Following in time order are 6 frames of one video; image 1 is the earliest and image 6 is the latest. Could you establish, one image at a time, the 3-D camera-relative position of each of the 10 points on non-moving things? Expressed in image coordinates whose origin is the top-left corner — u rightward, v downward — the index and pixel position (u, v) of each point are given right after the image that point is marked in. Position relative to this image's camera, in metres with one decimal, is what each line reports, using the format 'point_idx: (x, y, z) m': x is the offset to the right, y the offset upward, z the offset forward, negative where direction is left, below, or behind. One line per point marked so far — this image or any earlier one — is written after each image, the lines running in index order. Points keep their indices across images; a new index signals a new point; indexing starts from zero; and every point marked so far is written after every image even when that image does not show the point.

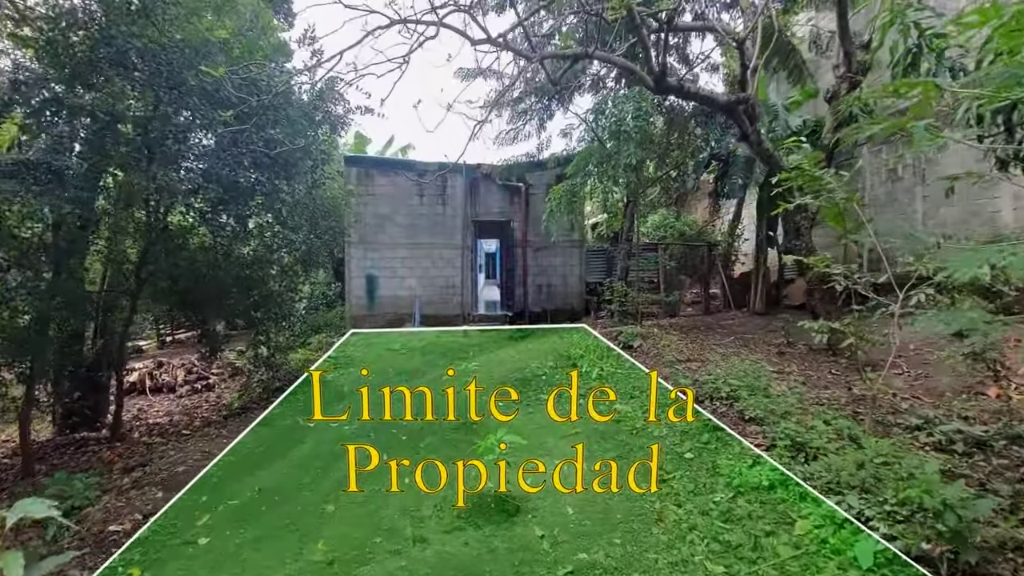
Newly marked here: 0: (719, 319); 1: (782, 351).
0: (+3.1, -0.5, +7.4) m
1: (+2.6, -0.6, +4.9) m
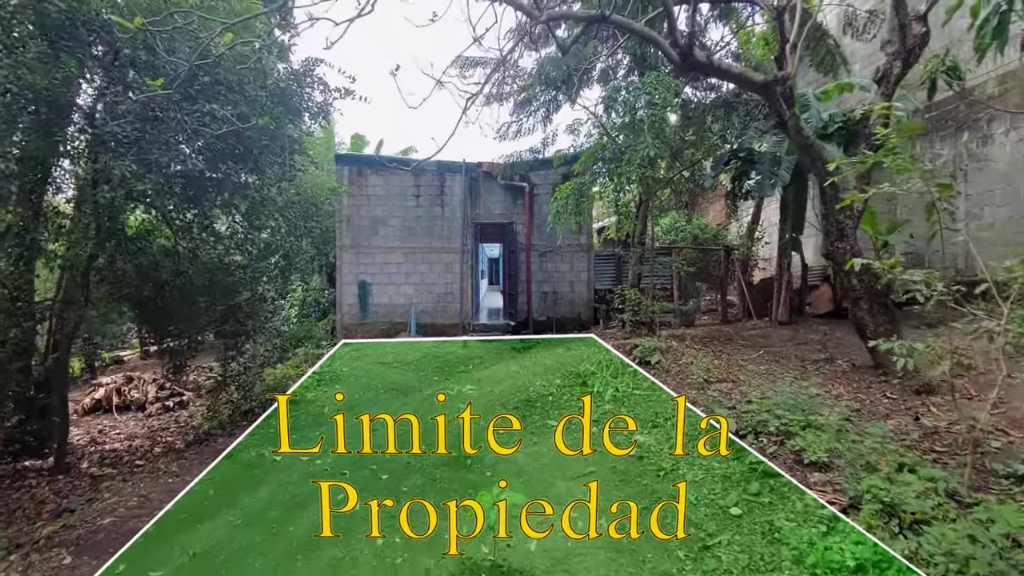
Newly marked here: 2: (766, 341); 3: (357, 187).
0: (+3.1, -0.6, +6.8) m
1: (+2.7, -0.7, +4.3) m
2: (+3.0, -0.6, +6.0) m
3: (-2.2, +1.5, +7.3) m
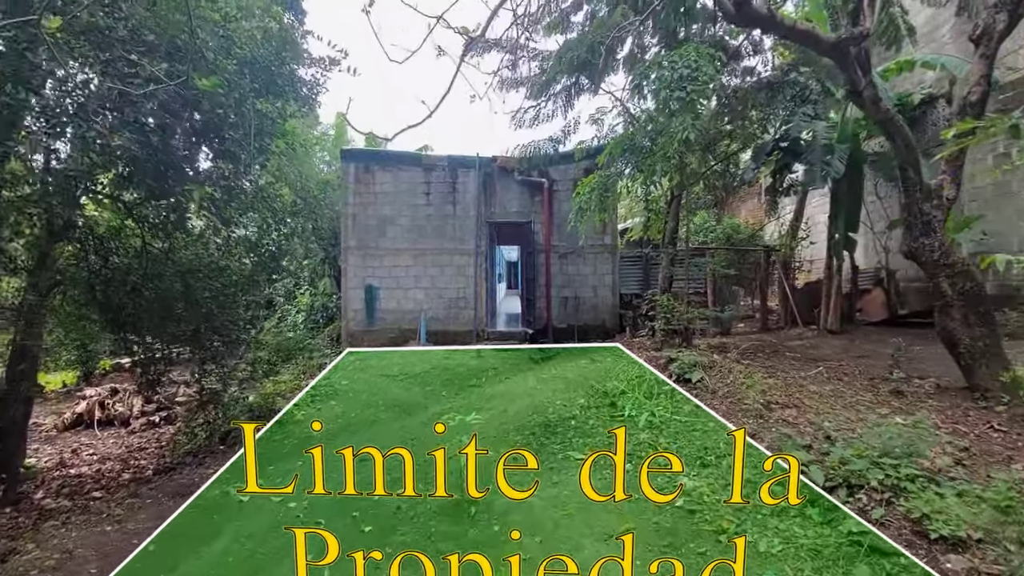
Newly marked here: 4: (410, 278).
0: (+3.3, -0.6, +6.1) m
1: (+2.8, -0.7, +3.6) m
2: (+3.2, -0.7, +5.3) m
3: (-2.0, +1.4, +6.8) m
4: (-1.4, +0.1, +6.7) m
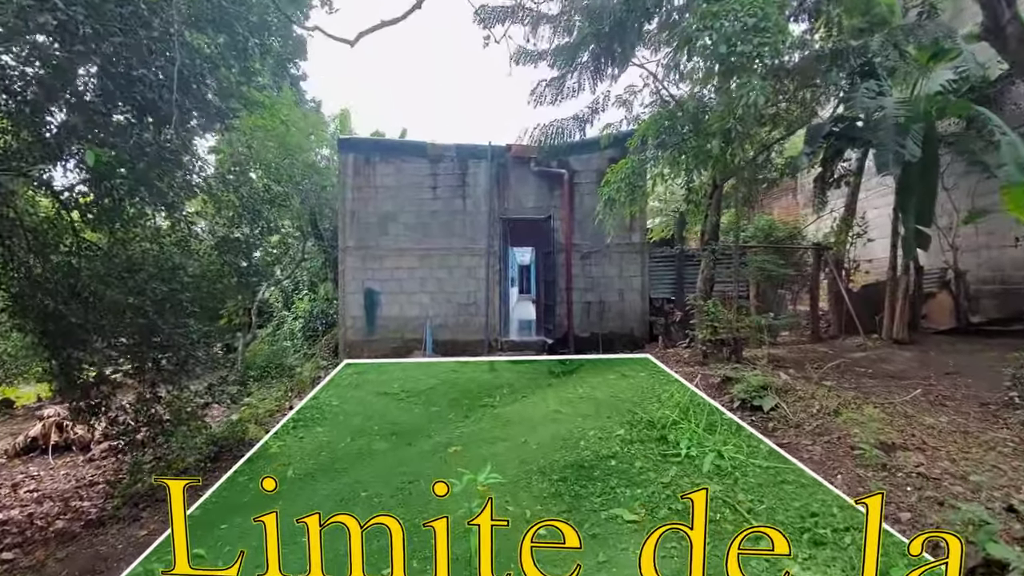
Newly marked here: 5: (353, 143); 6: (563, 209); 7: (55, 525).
0: (+3.5, -0.7, +5.3) m
1: (+2.9, -0.7, +2.8) m
2: (+3.3, -0.7, +4.4) m
3: (-1.8, +1.3, +6.1) m
4: (-1.2, +0.1, +6.0) m
5: (-1.9, +1.8, +6.2) m
6: (+0.6, +1.0, +6.1) m
7: (-2.7, -1.4, +3.0) m
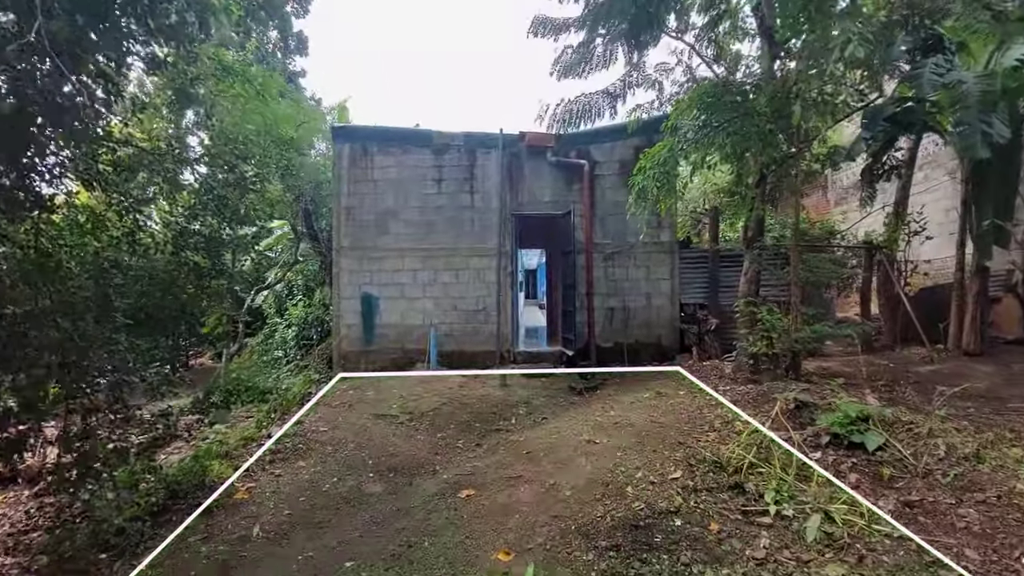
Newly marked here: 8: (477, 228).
0: (+3.7, -0.7, +4.6) m
1: (+3.1, -0.8, +2.2) m
2: (+3.5, -0.7, +3.8) m
3: (-1.7, +1.3, +5.5) m
4: (-1.0, 0.0, +5.4) m
5: (-1.8, +1.7, +5.6) m
6: (+0.8, +0.9, +5.5) m
7: (-2.5, -1.4, +2.3) m
8: (-0.4, +0.7, +5.5) m
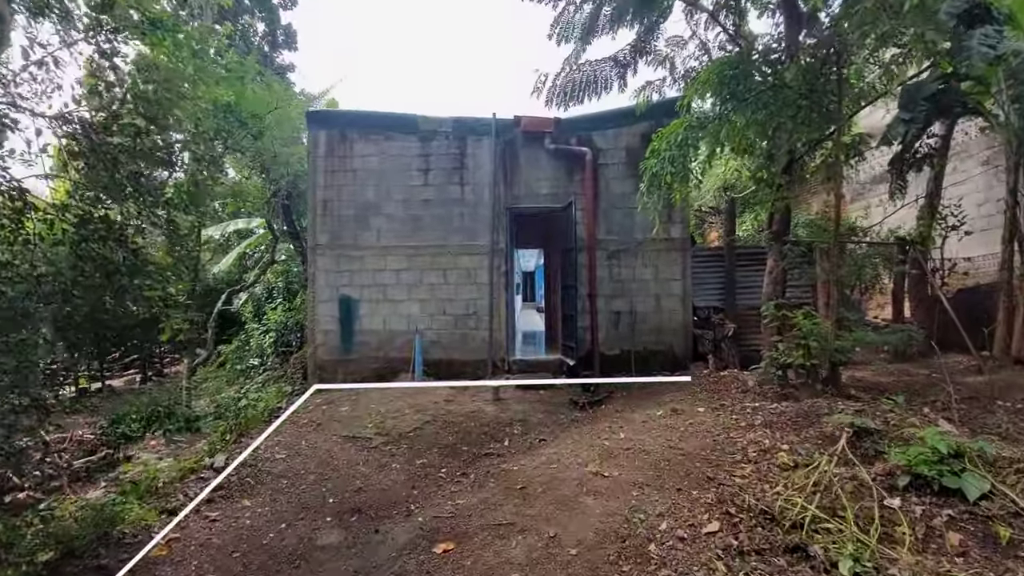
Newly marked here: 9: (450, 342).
0: (+3.6, -0.7, +4.1) m
1: (+3.0, -0.7, +1.6) m
2: (+3.4, -0.7, +3.2) m
3: (-1.7, +1.3, +5.0) m
4: (-1.1, 0.0, +4.9) m
5: (-1.8, +1.7, +5.0) m
6: (+0.7, +0.9, +4.9) m
7: (-2.6, -1.4, +1.8) m
8: (-0.4, +0.6, +5.0) m
9: (-0.6, -0.5, +4.8) m
